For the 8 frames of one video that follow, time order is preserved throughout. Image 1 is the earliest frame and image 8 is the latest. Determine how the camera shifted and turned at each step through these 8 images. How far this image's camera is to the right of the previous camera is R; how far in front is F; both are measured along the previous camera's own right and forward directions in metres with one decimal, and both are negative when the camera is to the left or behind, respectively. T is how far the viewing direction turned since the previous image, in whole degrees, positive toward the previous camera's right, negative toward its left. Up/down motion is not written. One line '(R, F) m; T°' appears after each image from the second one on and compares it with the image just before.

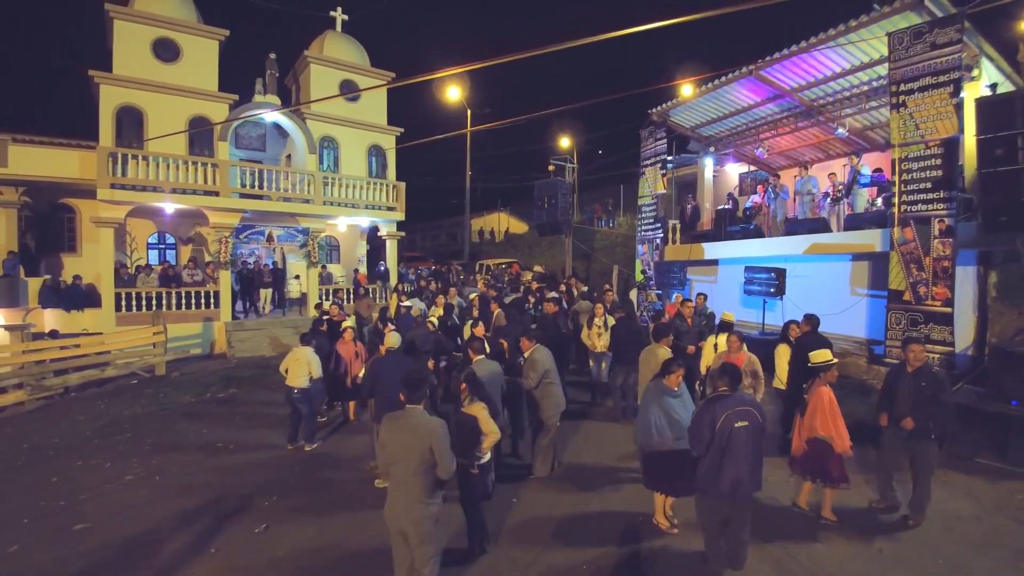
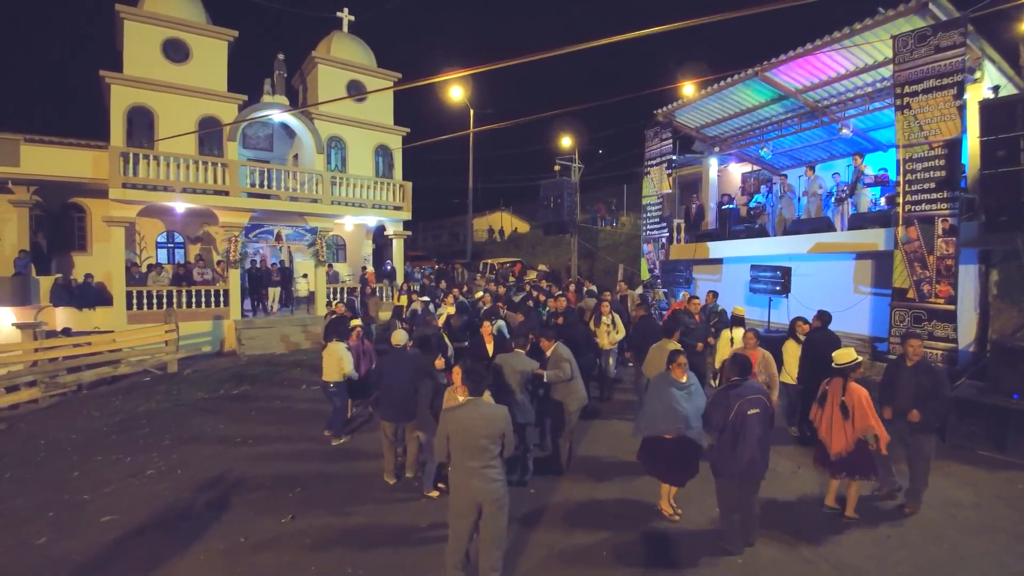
(-0.4, -0.2) m; 0°
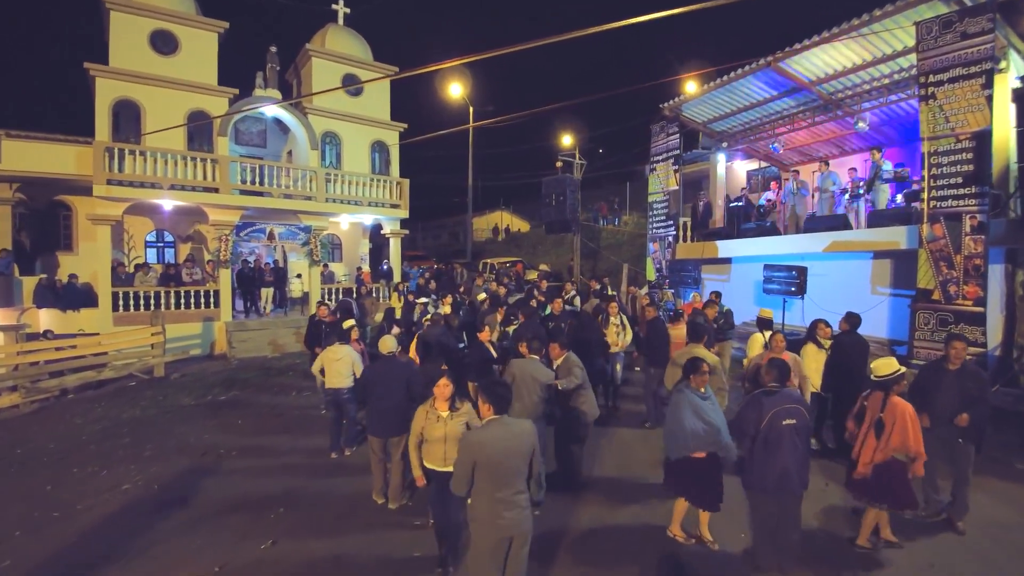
(0.0, +0.6) m; 0°
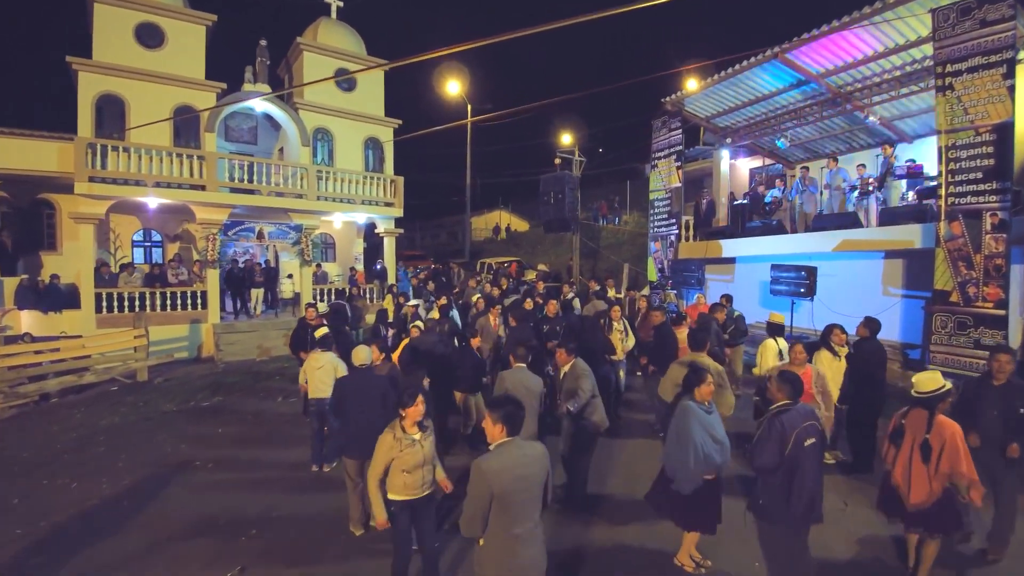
(+0.1, +0.5) m; 0°
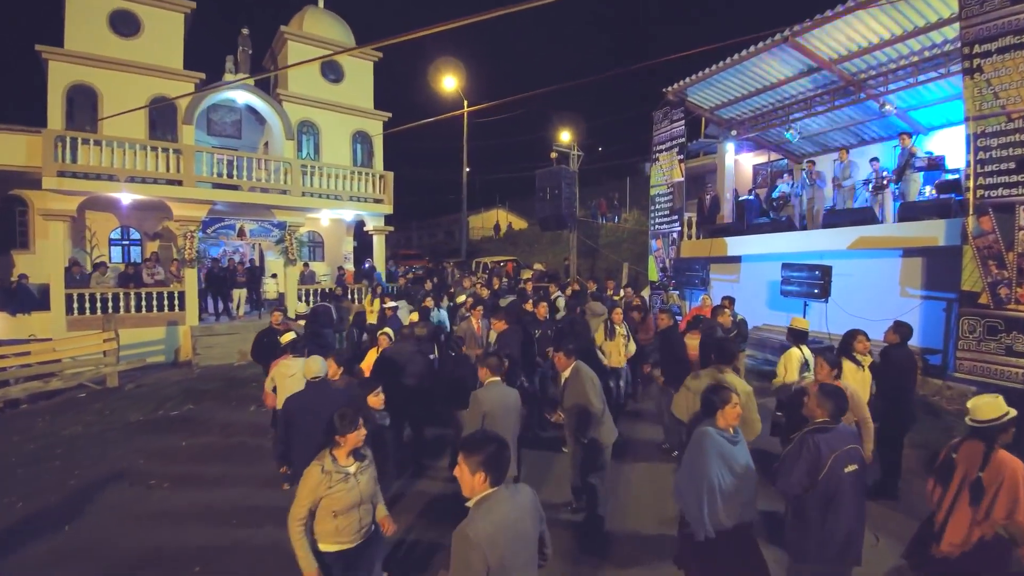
(+0.3, +0.7) m; 0°
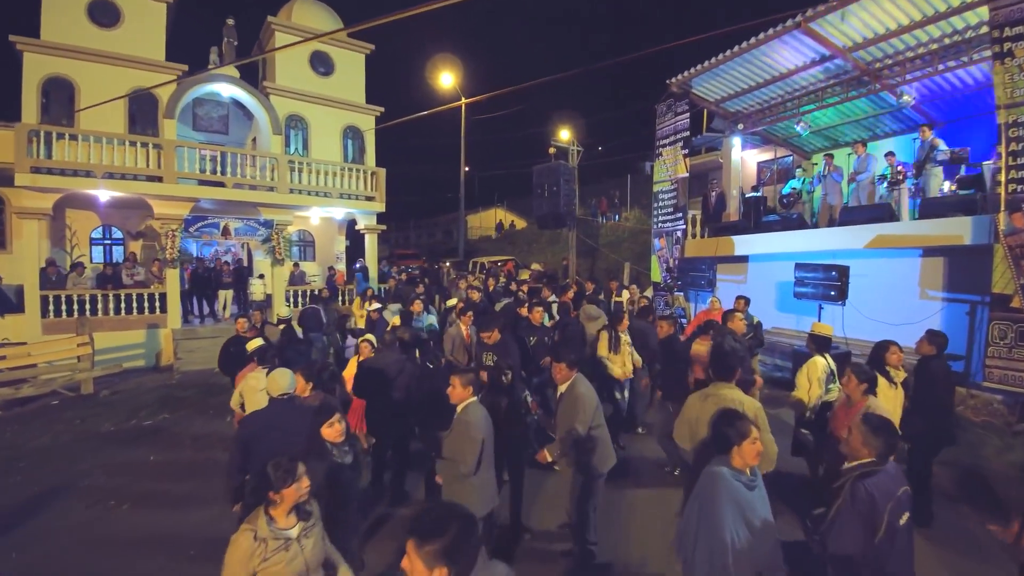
(+0.2, +0.6) m; 0°
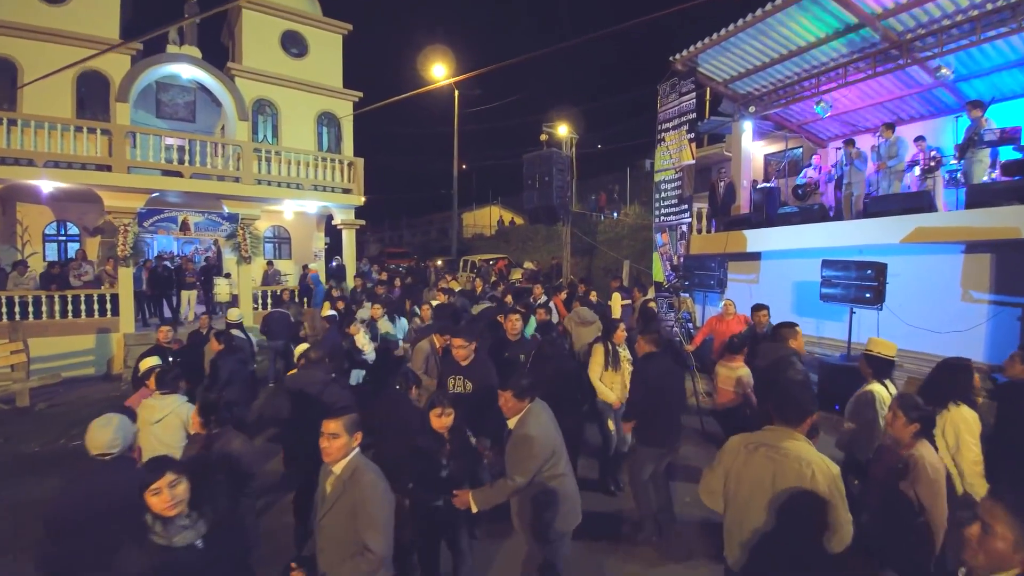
(+0.5, +1.3) m; 0°
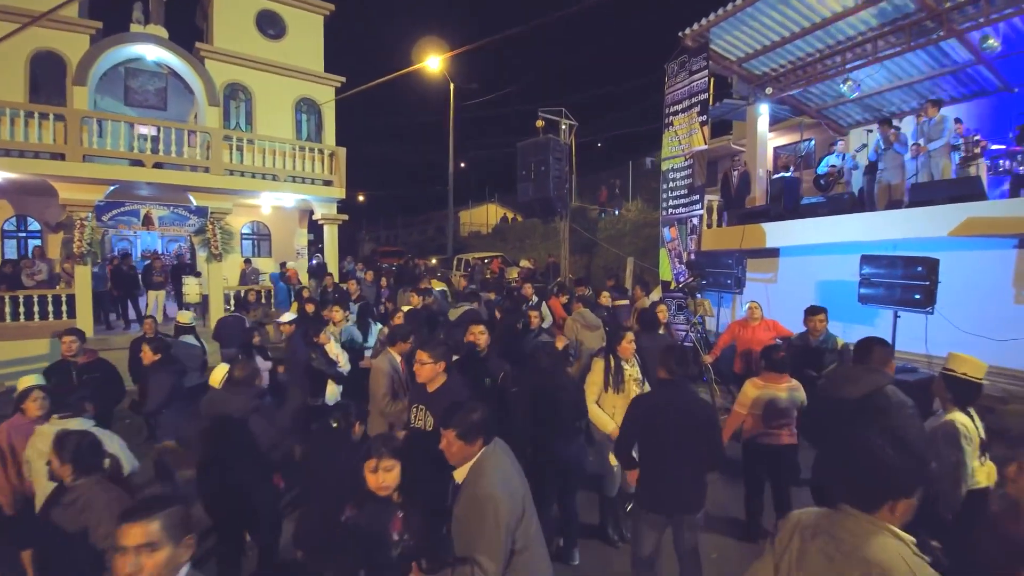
(+0.3, +1.1) m; 0°
